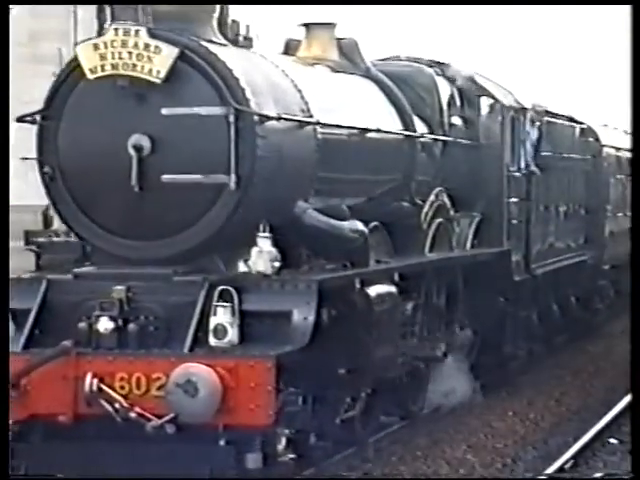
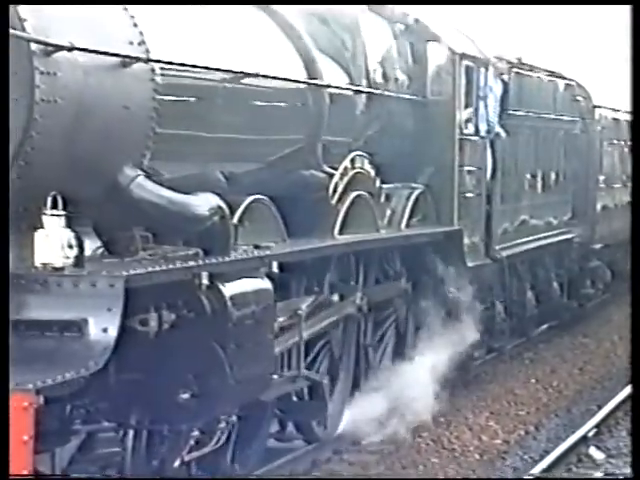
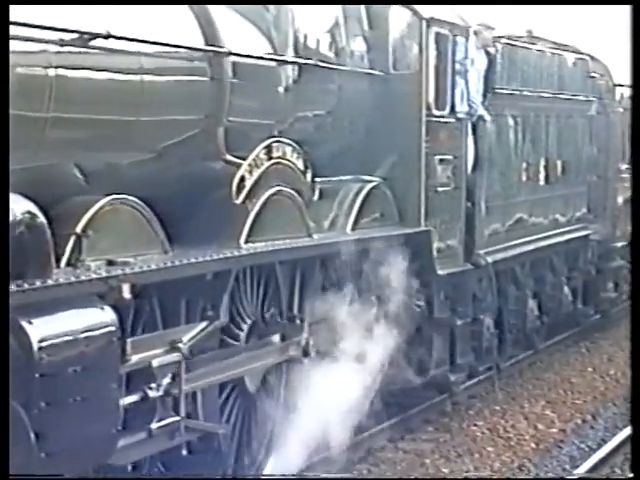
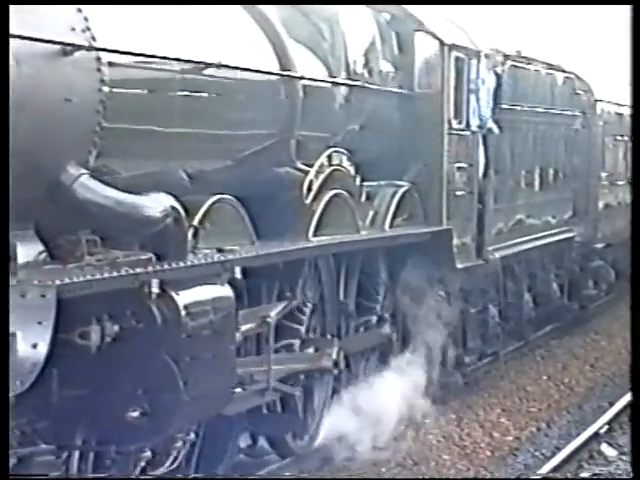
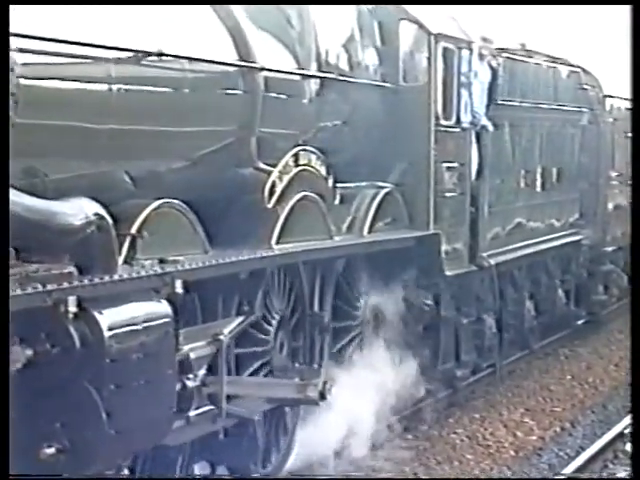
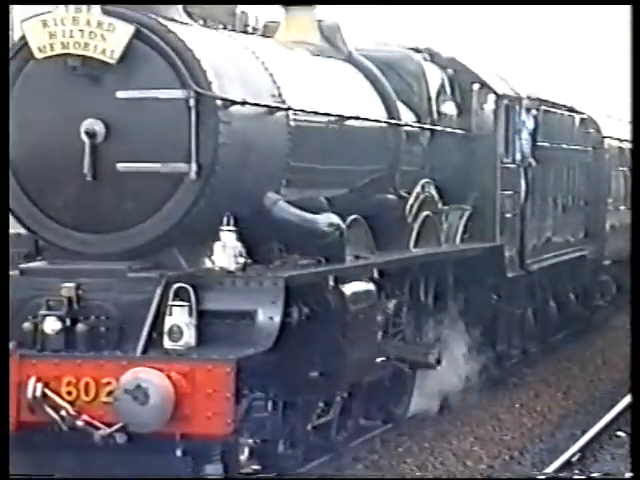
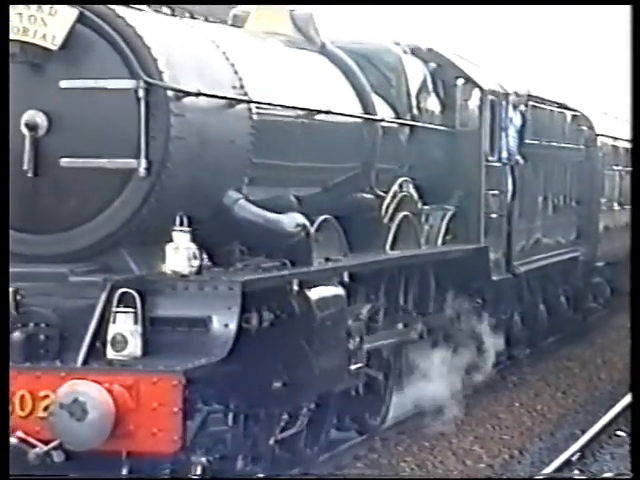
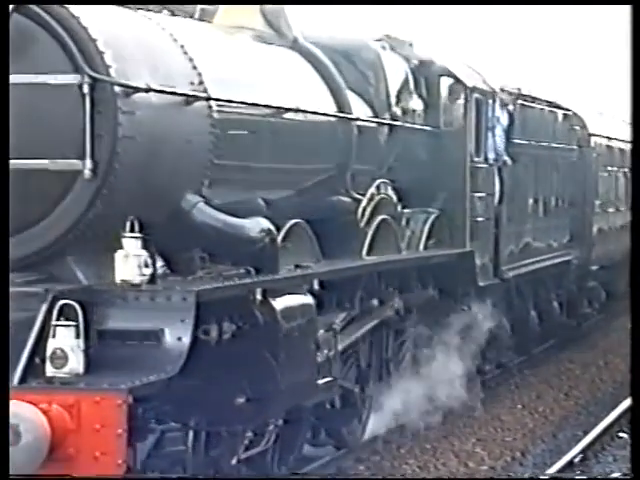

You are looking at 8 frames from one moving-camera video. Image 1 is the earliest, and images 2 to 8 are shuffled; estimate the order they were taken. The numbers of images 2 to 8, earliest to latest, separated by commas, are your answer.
6, 7, 8, 2, 4, 5, 3
